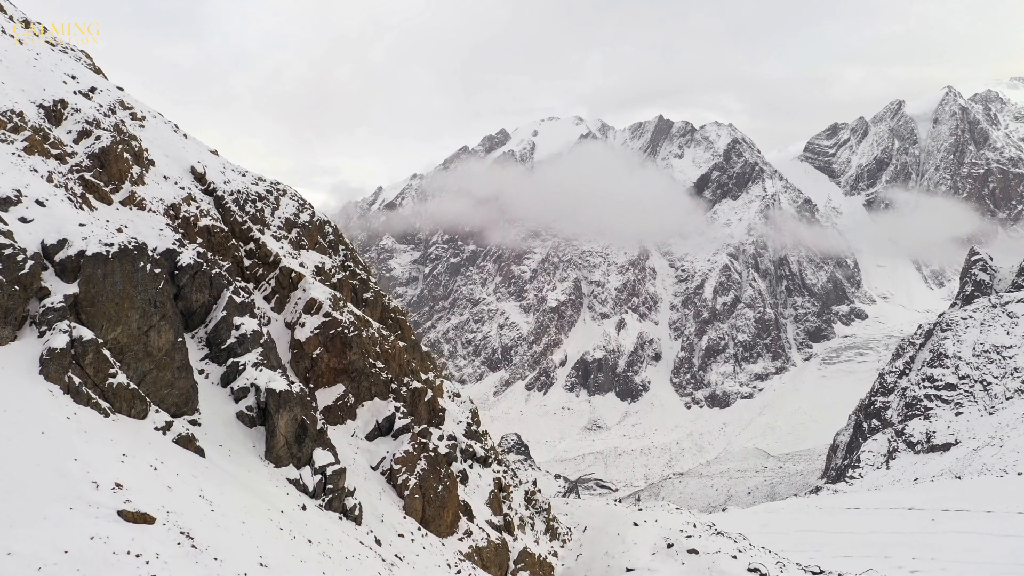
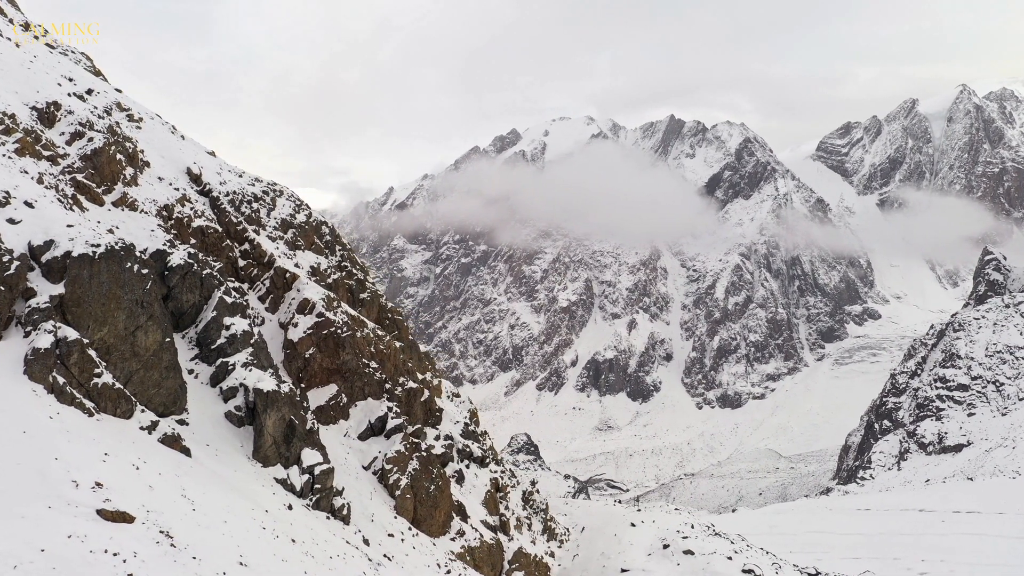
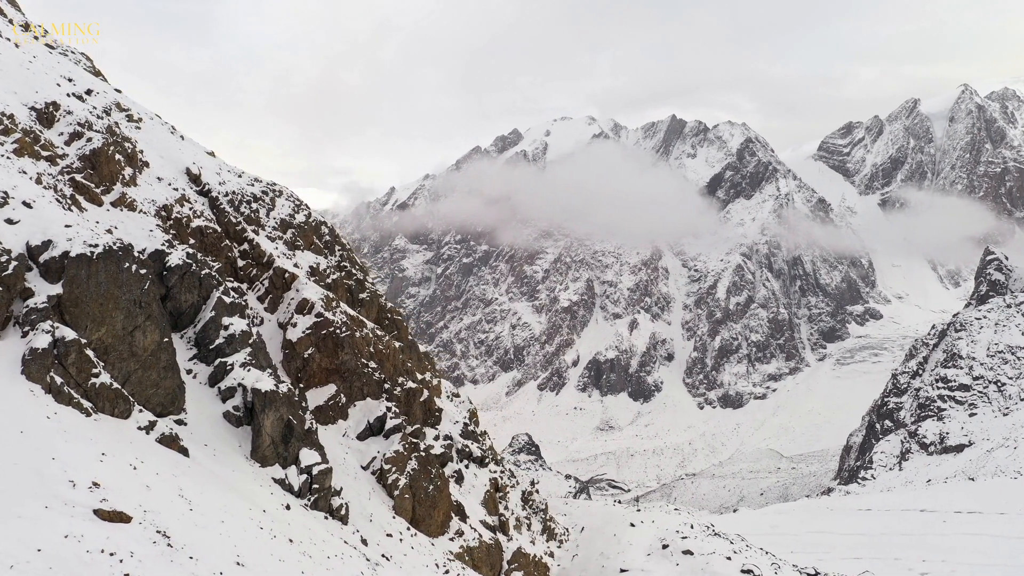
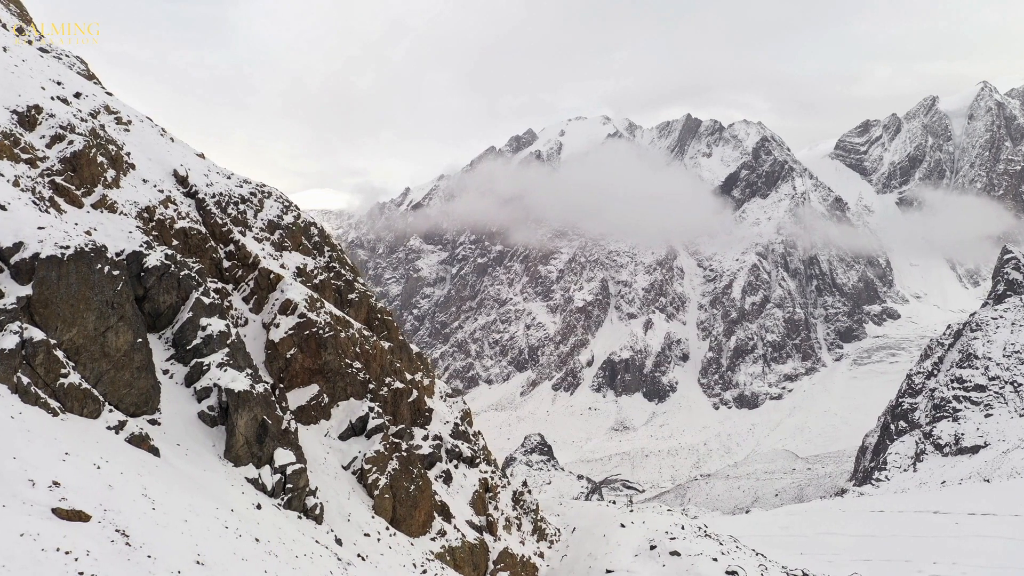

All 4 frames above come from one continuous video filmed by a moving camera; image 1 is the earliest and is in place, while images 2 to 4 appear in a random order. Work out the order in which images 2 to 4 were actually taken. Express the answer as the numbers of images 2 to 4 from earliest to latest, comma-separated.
2, 3, 4
